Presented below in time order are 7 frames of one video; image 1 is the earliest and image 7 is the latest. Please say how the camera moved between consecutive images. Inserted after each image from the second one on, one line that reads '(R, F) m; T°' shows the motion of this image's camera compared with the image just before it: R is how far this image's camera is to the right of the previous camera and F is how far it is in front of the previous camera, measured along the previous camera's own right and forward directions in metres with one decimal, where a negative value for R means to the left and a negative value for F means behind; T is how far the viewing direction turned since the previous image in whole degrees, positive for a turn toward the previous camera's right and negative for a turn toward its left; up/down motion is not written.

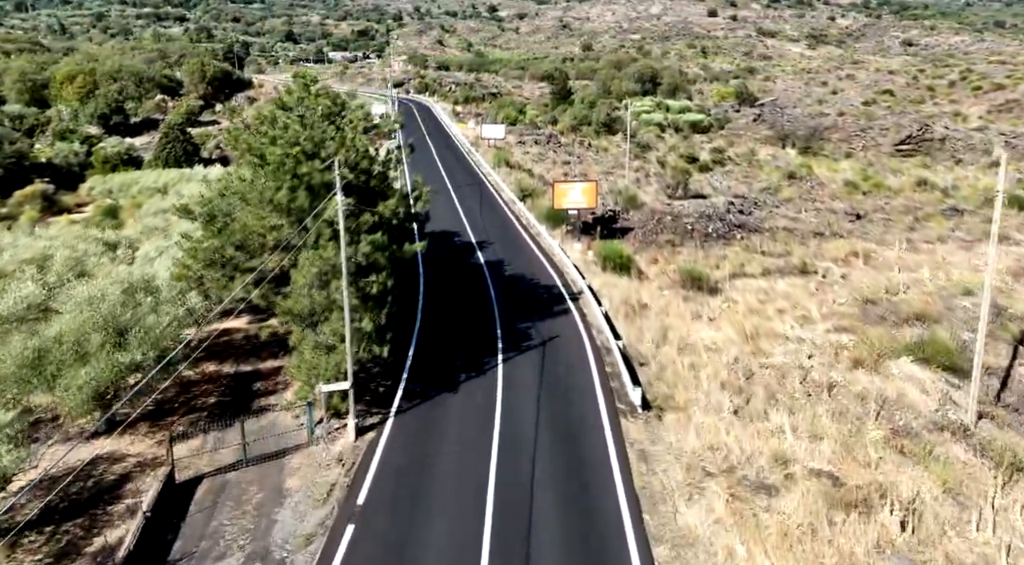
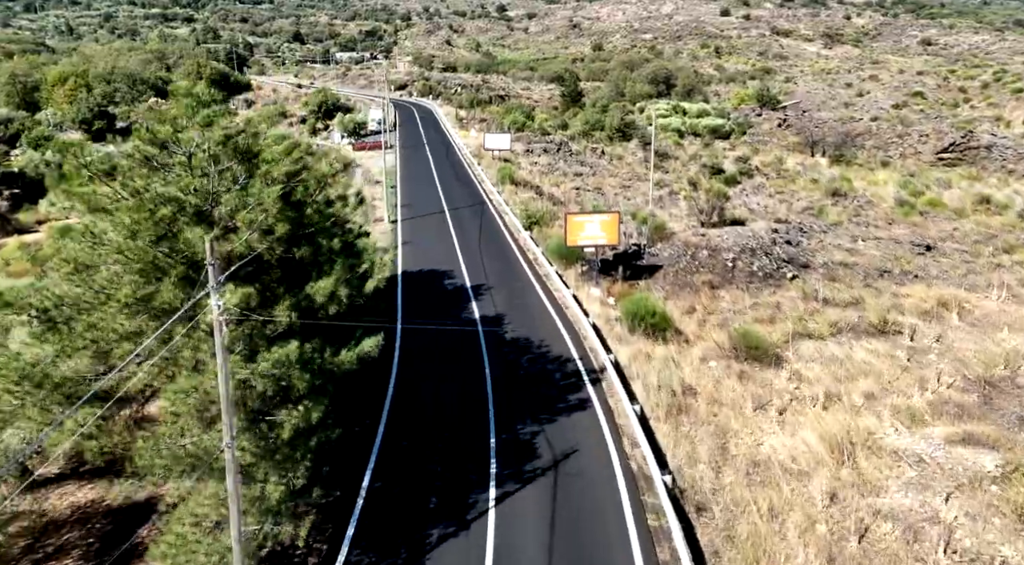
(+0.2, +6.2) m; -1°
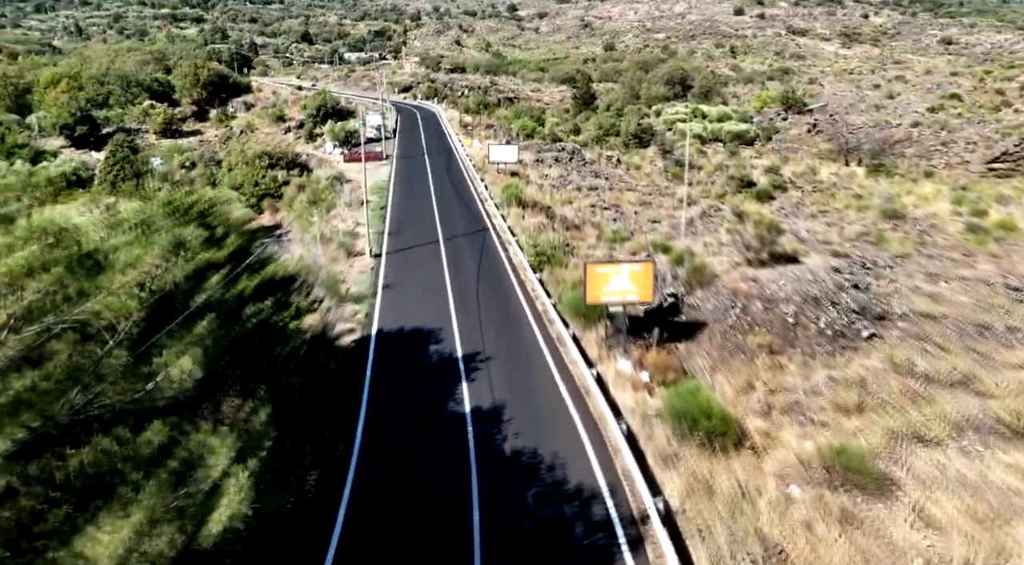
(+0.2, +6.1) m; -1°
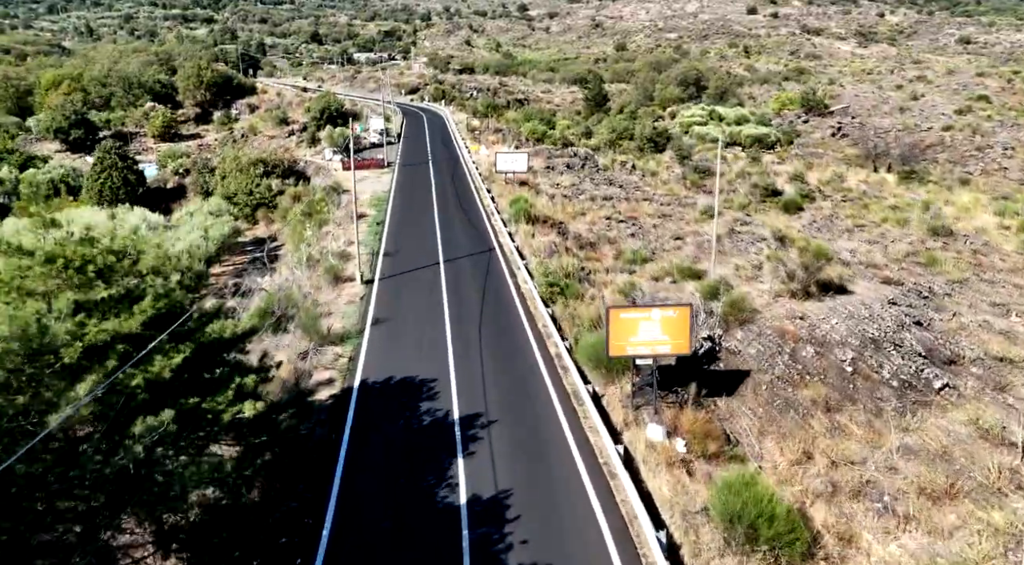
(0.0, +3.5) m; -1°
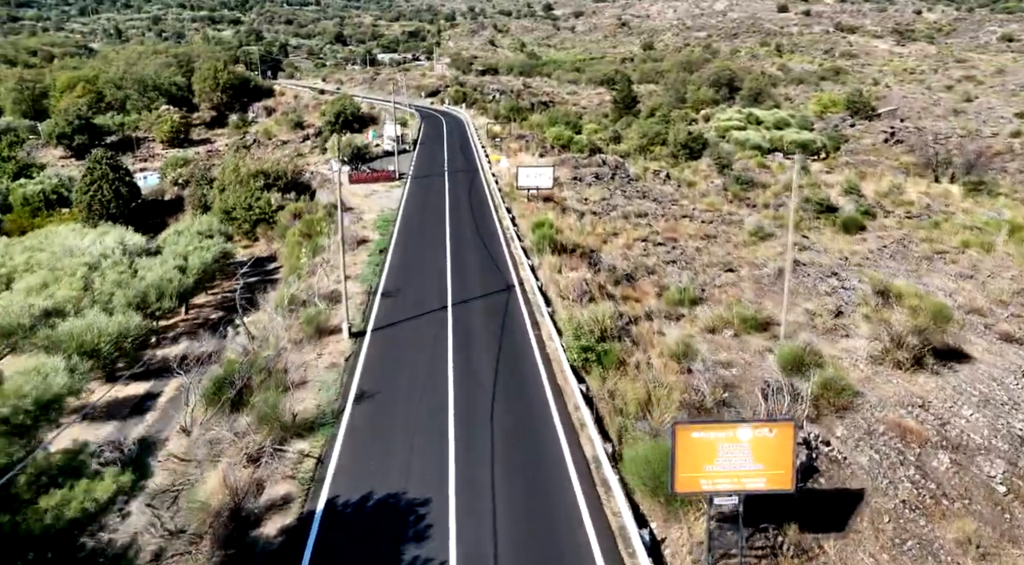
(0.0, +5.4) m; -2°
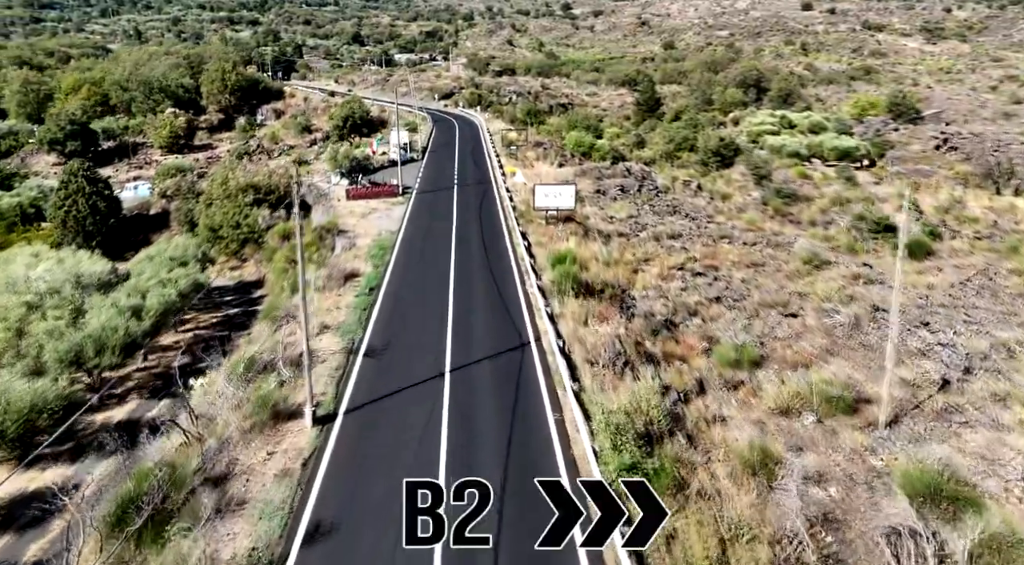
(+0.1, +5.4) m; -1°
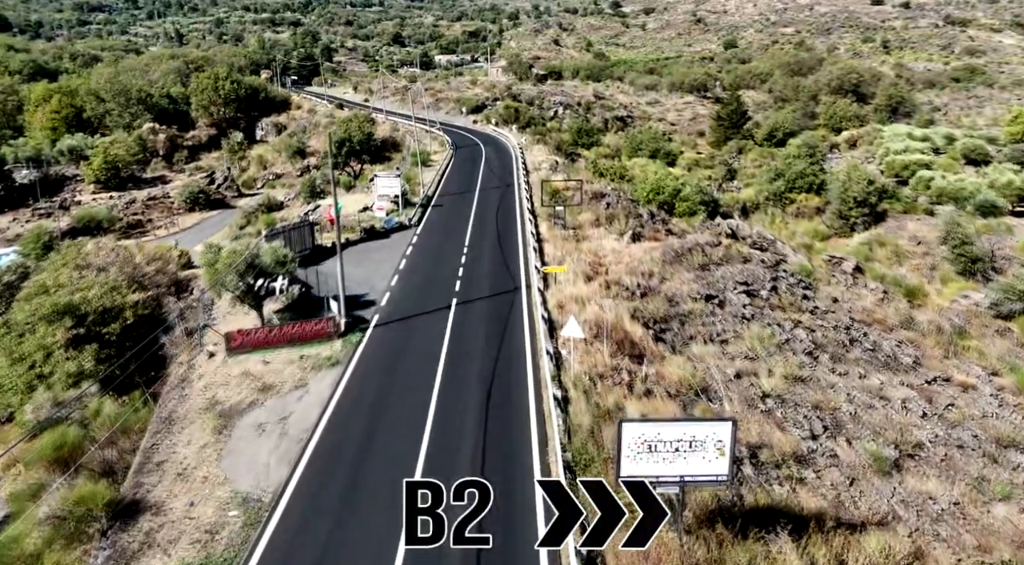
(-0.1, +22.6) m; -3°
